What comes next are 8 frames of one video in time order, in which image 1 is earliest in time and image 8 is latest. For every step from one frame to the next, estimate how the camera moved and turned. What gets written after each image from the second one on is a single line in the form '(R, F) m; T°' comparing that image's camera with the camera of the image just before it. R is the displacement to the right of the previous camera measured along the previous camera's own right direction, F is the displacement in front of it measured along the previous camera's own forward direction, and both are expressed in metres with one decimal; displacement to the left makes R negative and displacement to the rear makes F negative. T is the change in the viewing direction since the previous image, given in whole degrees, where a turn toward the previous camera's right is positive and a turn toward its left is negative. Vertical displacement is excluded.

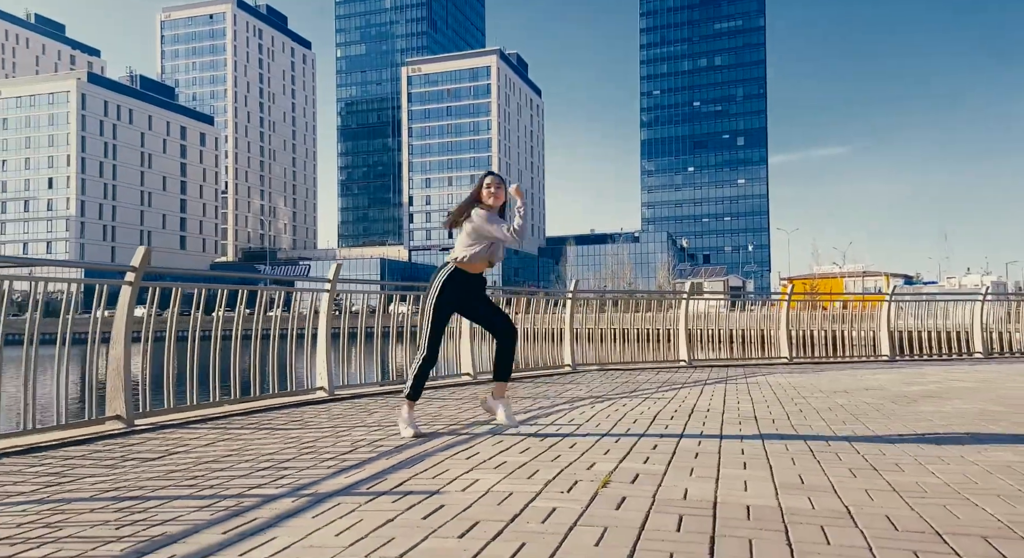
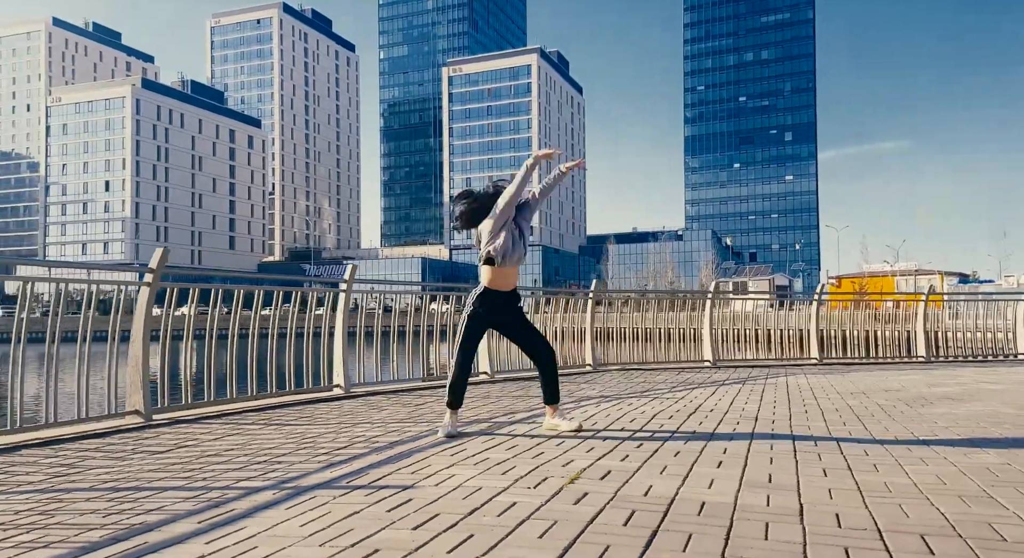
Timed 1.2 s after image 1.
(+0.4, -0.1) m; -3°
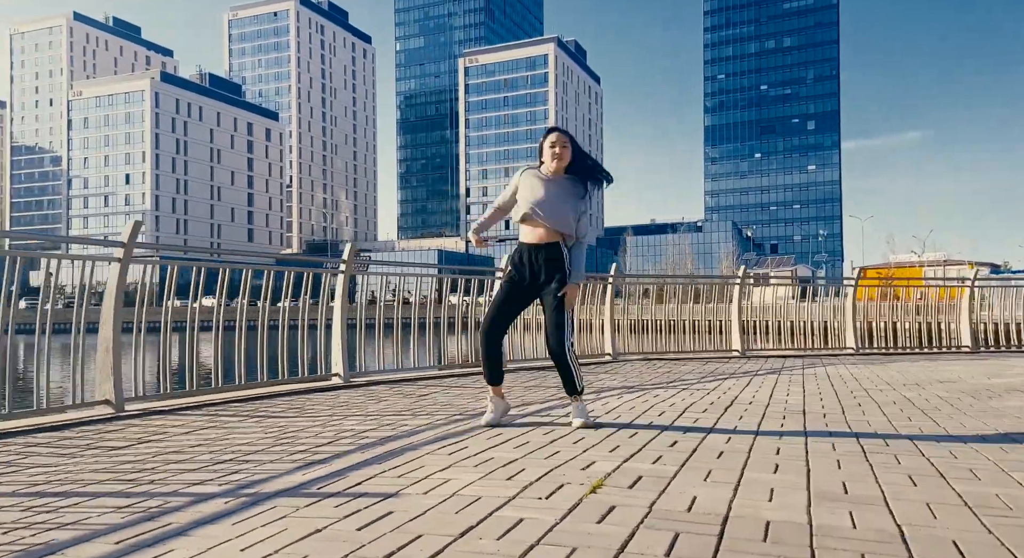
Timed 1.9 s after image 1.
(0.0, +0.8) m; -1°
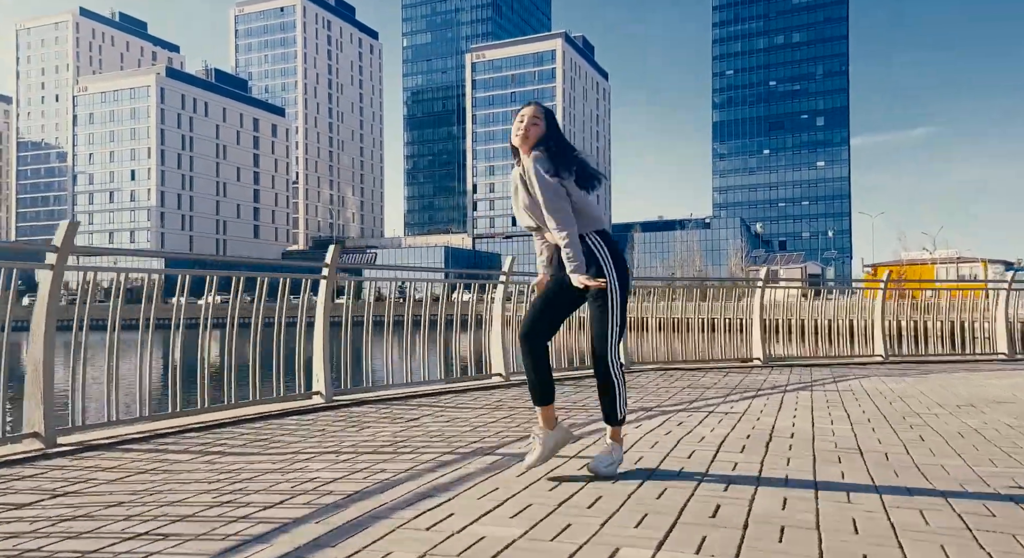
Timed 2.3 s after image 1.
(0.0, +0.9) m; -1°
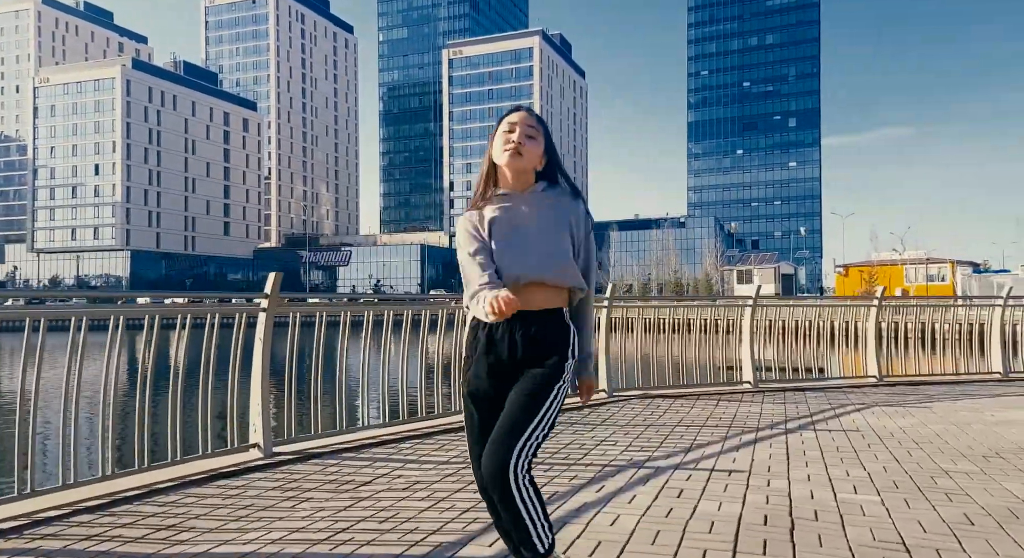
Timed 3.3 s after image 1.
(0.0, +1.0) m; +2°
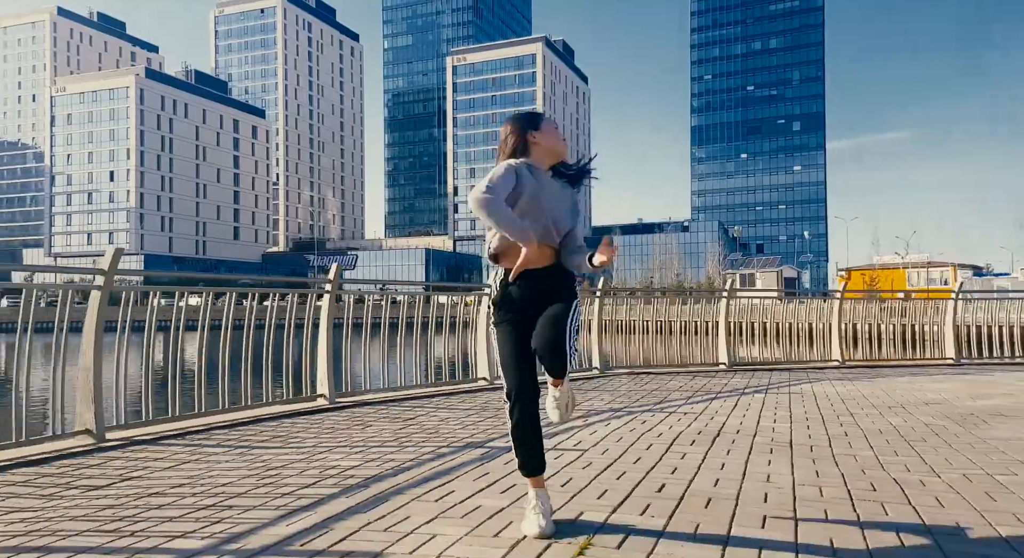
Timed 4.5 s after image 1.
(0.0, -1.9) m; 0°
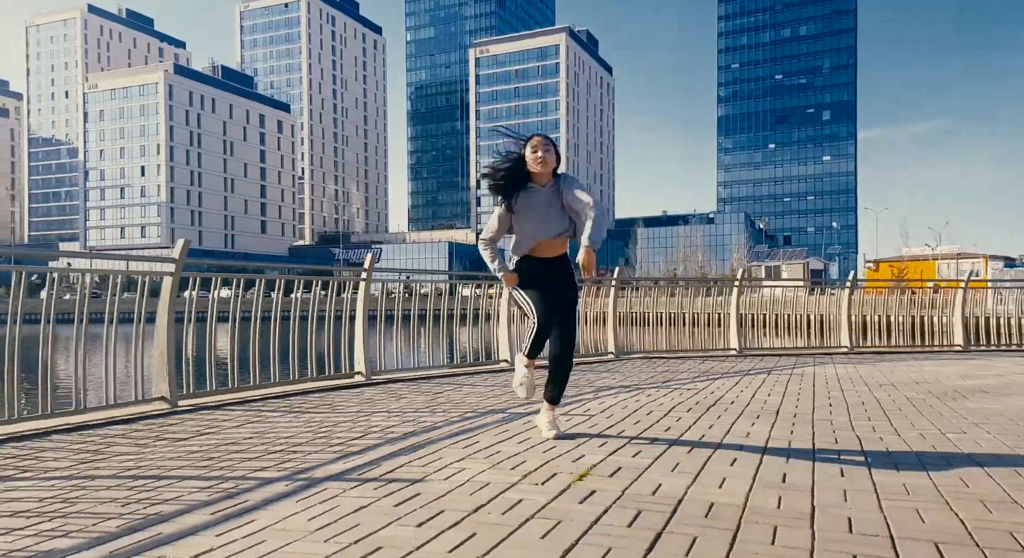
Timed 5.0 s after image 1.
(0.0, -0.8) m; -2°
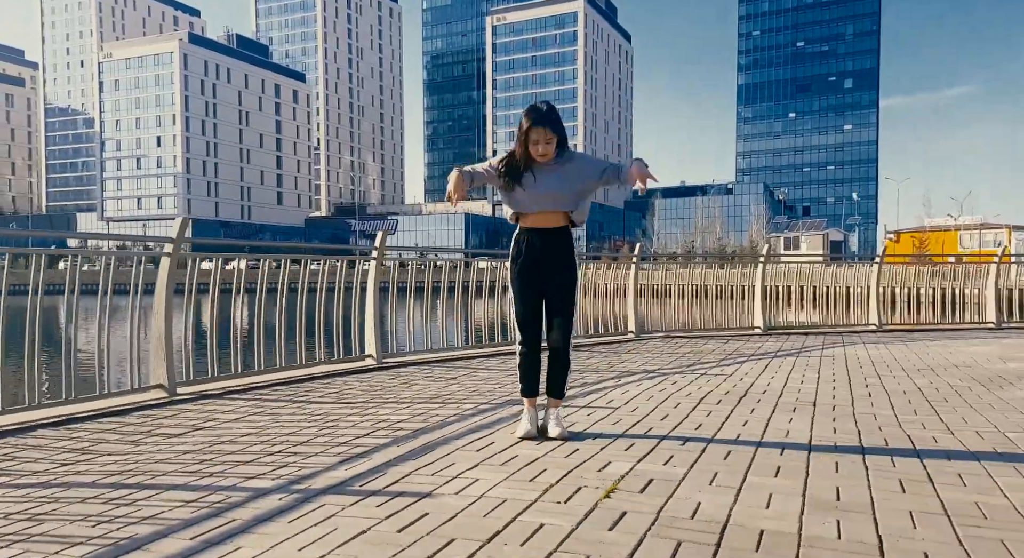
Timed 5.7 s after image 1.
(0.0, +0.5) m; -1°
